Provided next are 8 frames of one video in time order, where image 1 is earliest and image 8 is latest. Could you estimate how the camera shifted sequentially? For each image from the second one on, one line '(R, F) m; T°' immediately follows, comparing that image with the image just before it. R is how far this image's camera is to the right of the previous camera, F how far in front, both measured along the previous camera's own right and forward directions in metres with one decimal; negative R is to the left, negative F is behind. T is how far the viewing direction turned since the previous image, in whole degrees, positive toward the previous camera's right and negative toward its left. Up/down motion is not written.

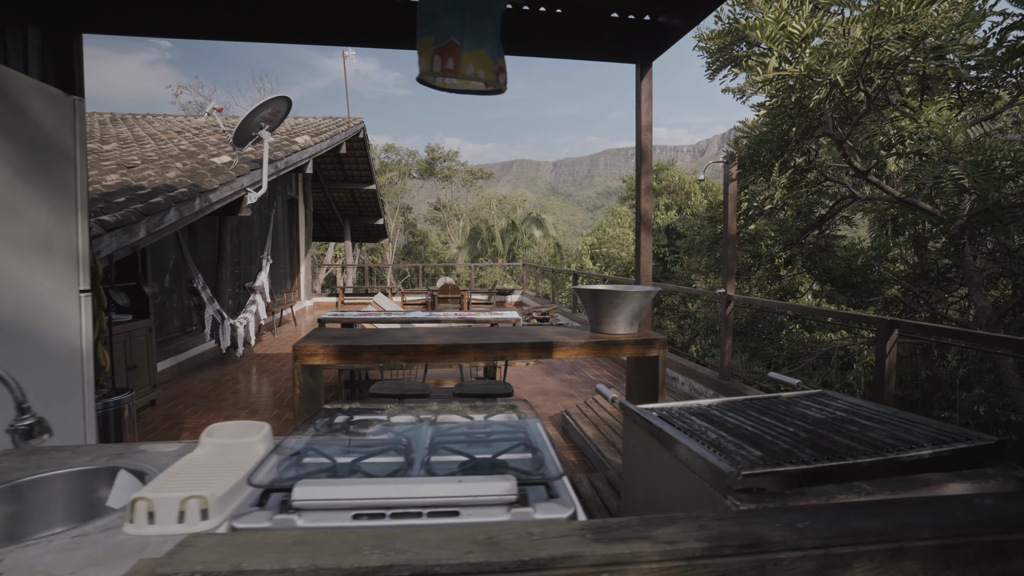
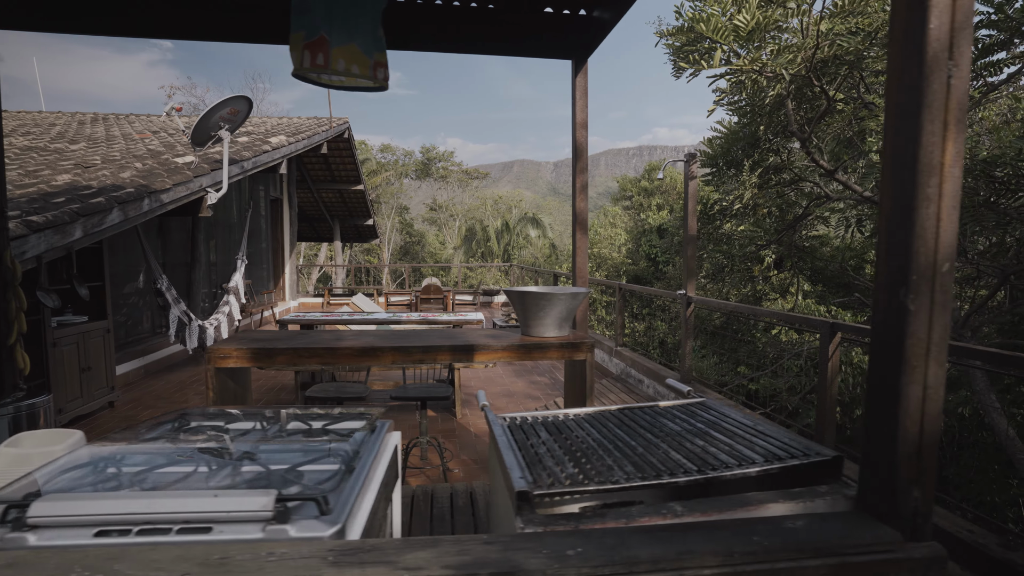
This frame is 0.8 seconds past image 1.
(+0.3, +0.1) m; 0°
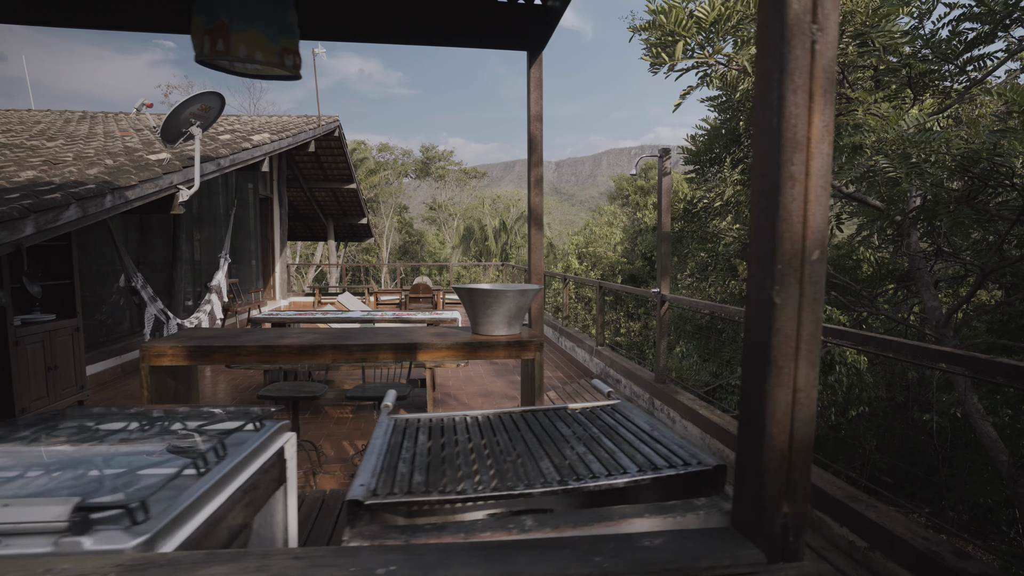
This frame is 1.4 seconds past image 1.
(+0.2, +0.1) m; 0°
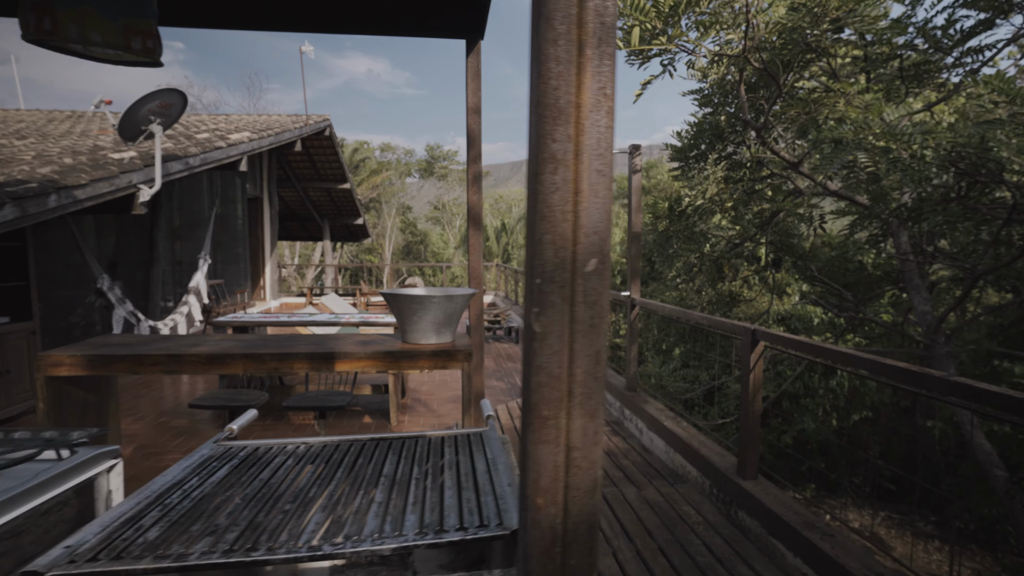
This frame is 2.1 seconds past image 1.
(+0.3, +0.2) m; -1°
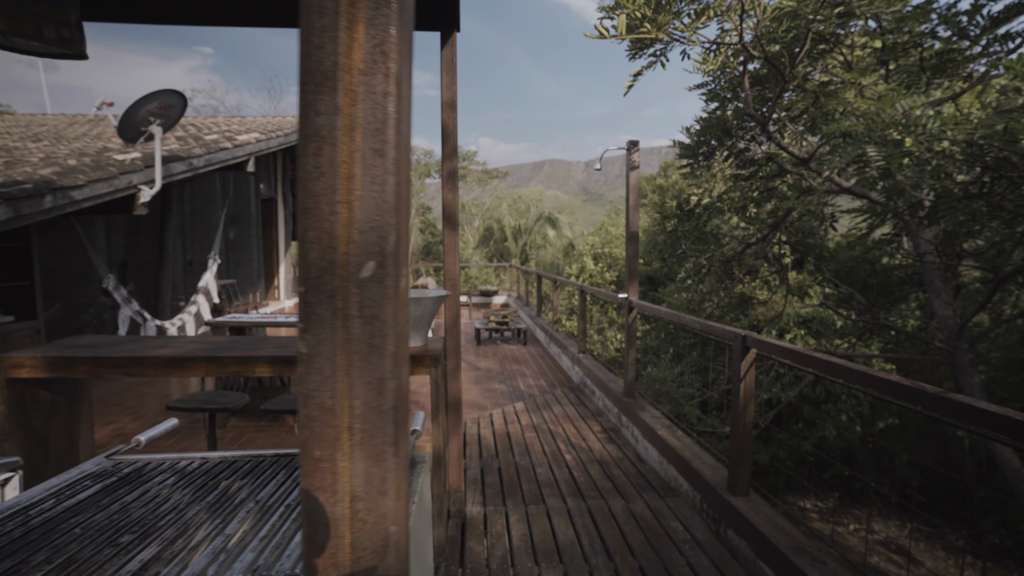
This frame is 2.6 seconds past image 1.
(+0.2, +0.1) m; -2°
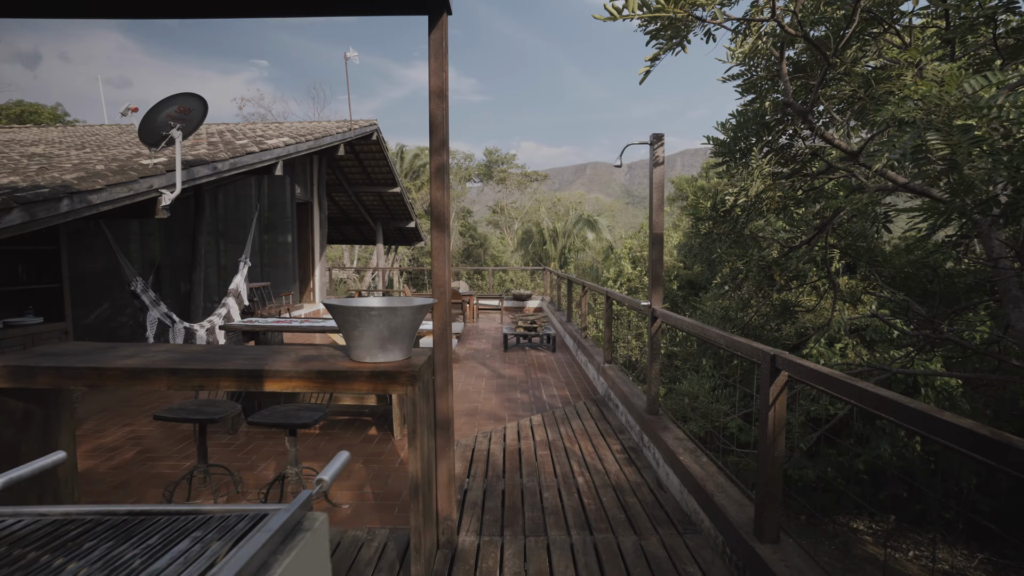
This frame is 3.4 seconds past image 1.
(+0.2, +0.2) m; -5°
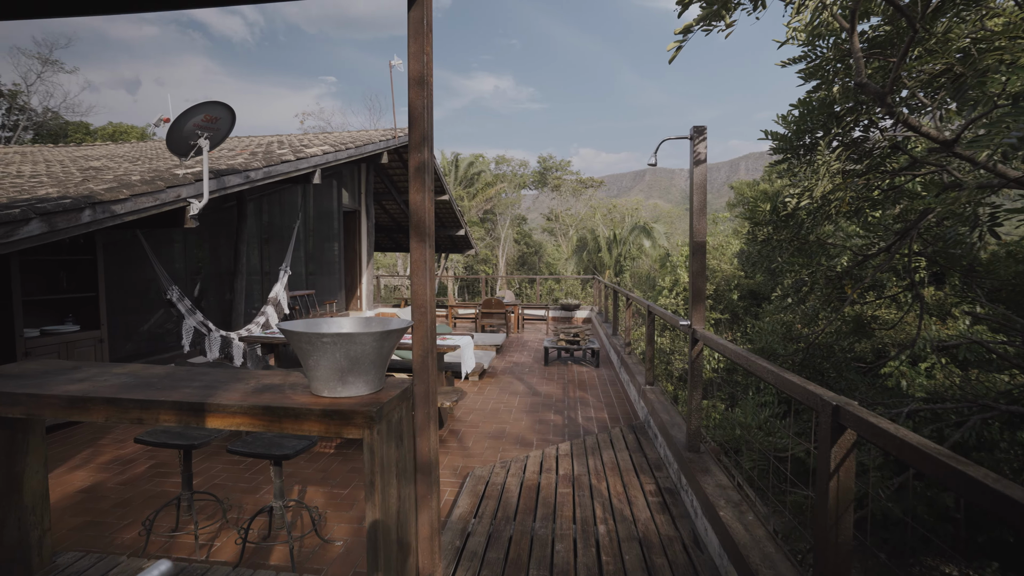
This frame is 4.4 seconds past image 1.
(+0.2, +0.3) m; -6°
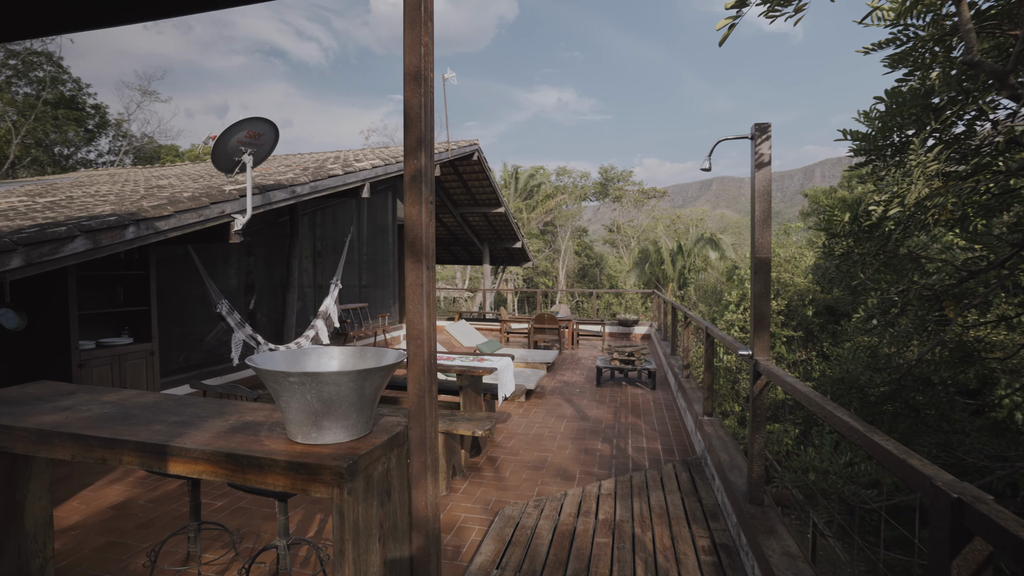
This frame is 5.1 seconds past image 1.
(+0.1, +0.3) m; -7°
